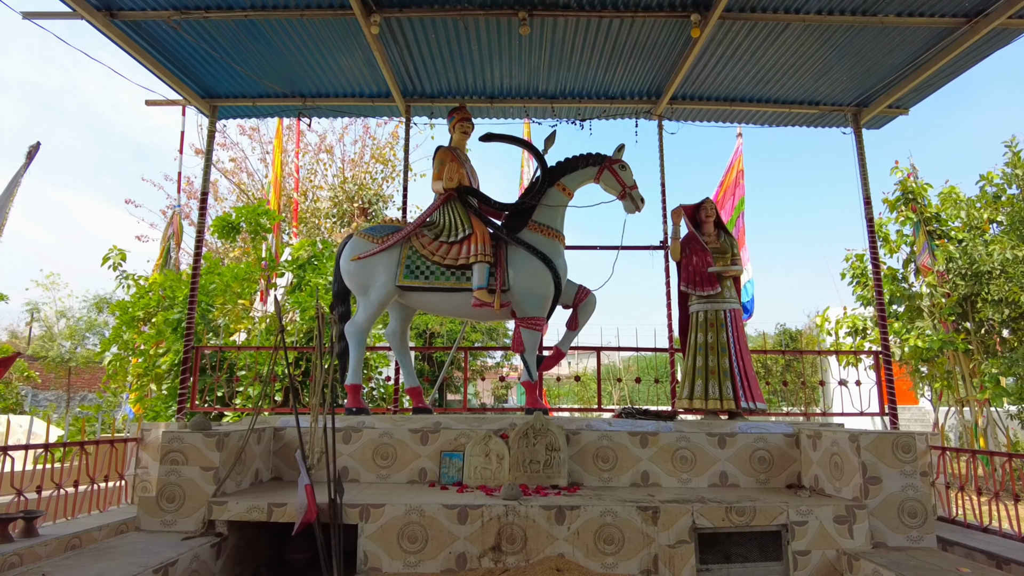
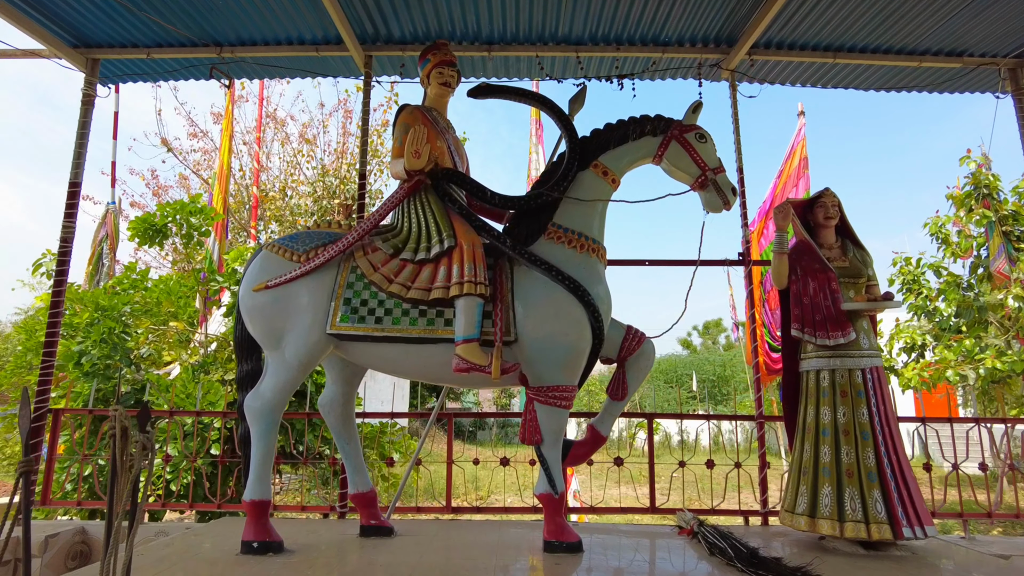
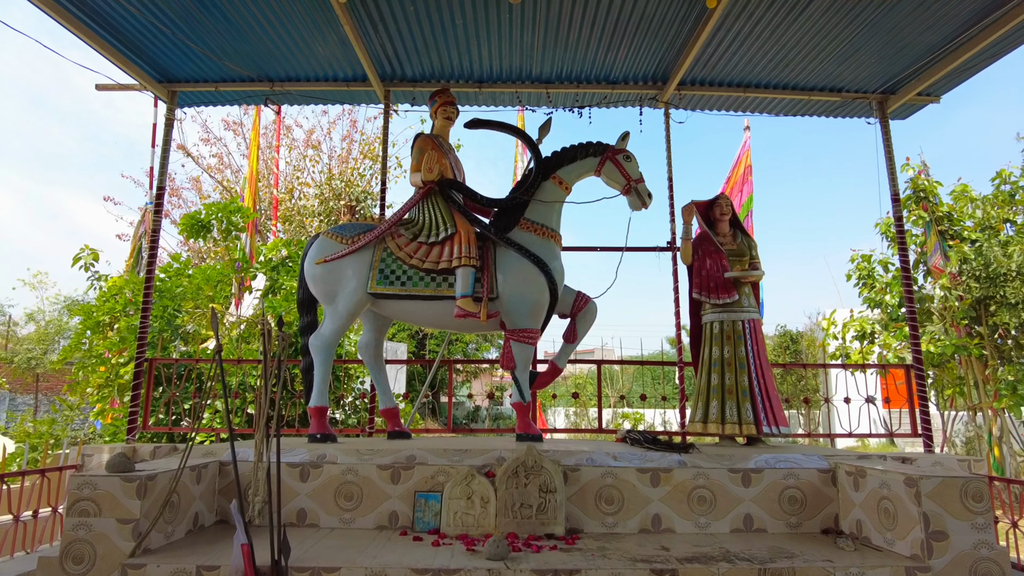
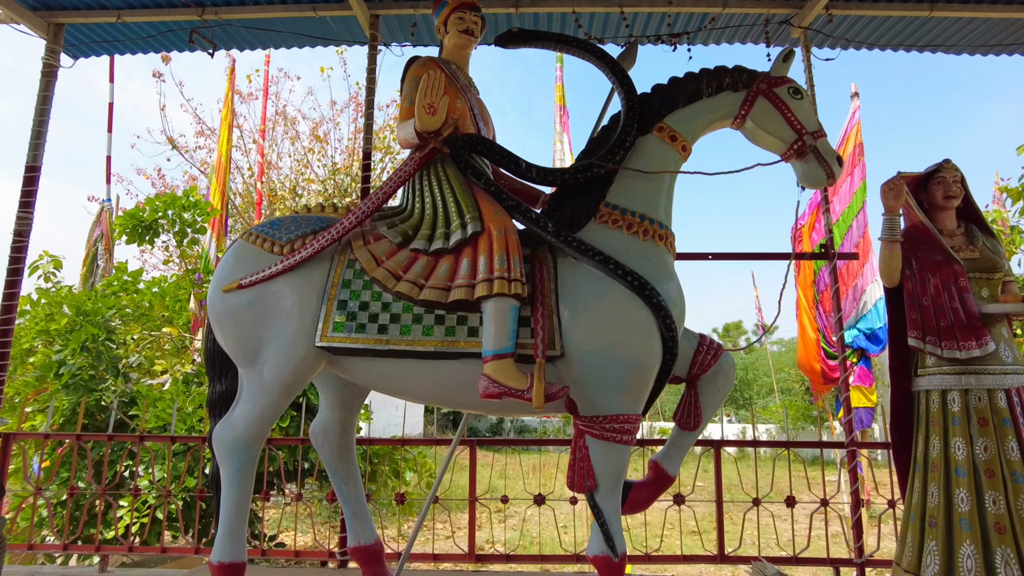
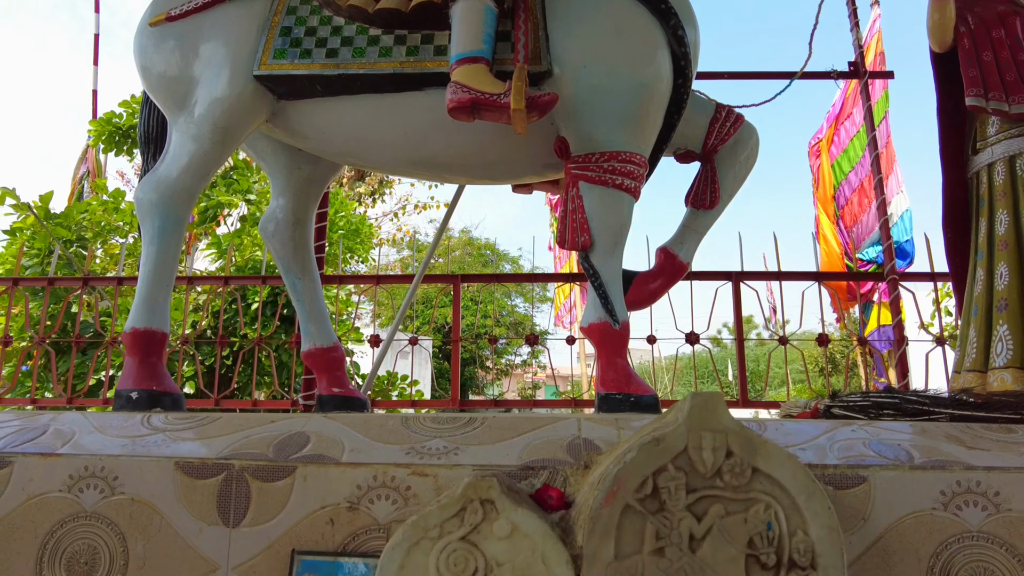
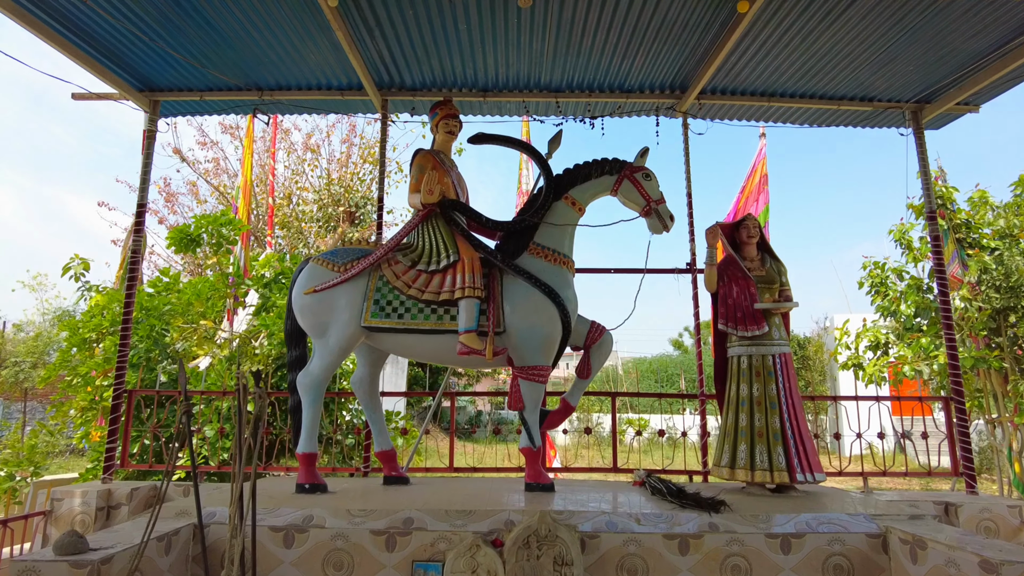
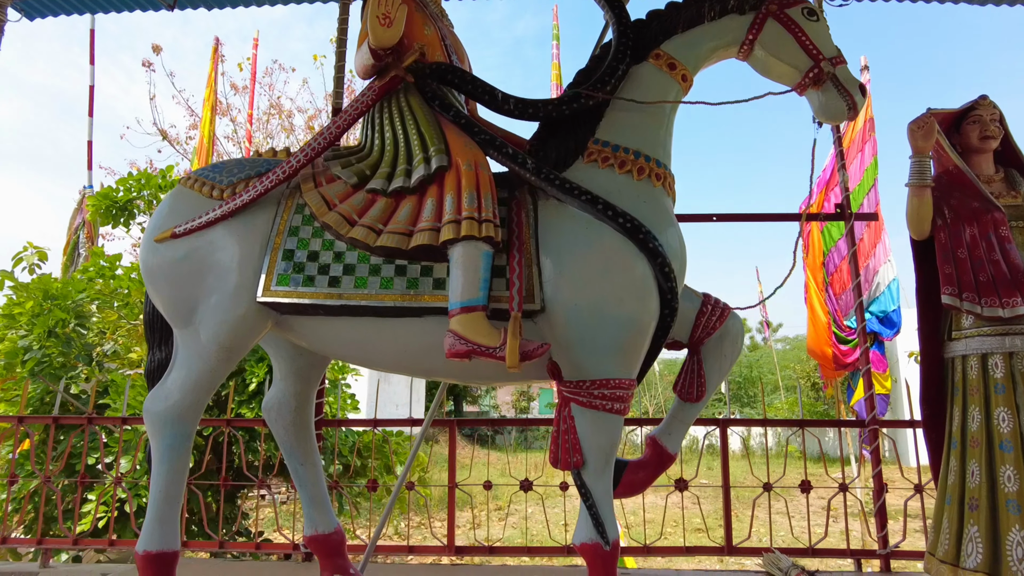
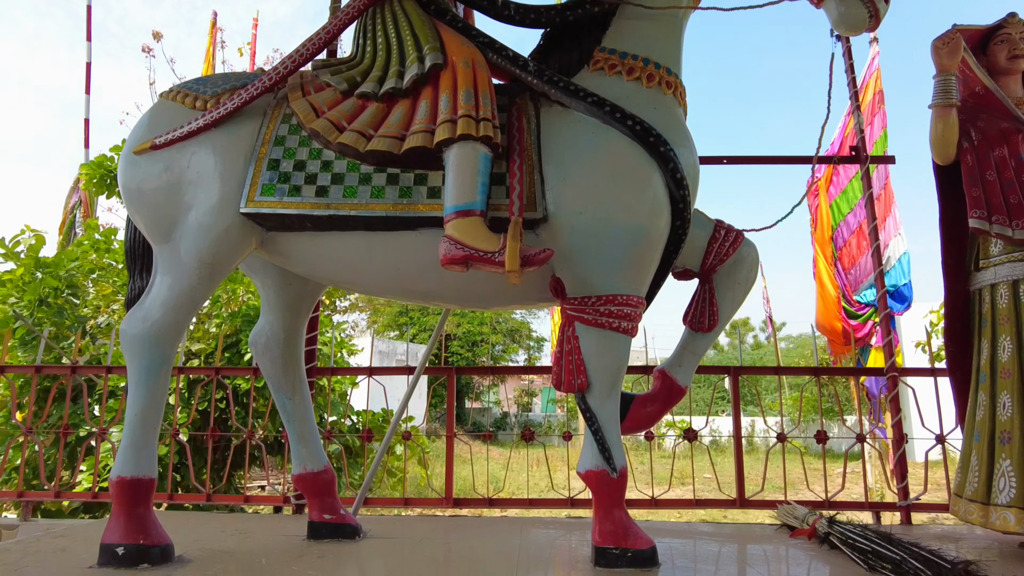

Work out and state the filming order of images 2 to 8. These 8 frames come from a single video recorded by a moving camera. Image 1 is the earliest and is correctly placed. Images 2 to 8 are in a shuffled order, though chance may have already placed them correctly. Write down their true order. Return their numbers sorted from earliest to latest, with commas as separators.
3, 6, 2, 4, 7, 8, 5
